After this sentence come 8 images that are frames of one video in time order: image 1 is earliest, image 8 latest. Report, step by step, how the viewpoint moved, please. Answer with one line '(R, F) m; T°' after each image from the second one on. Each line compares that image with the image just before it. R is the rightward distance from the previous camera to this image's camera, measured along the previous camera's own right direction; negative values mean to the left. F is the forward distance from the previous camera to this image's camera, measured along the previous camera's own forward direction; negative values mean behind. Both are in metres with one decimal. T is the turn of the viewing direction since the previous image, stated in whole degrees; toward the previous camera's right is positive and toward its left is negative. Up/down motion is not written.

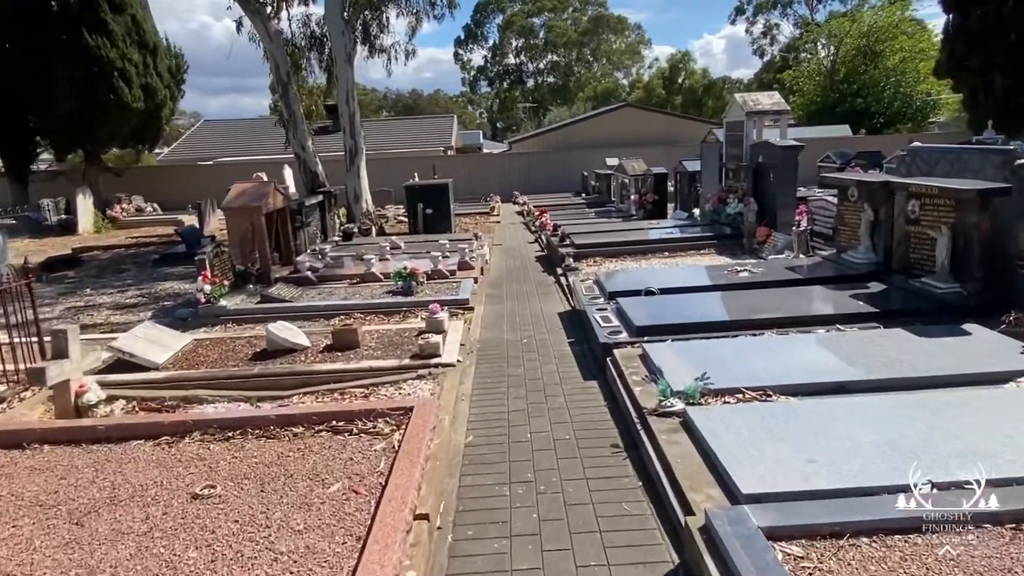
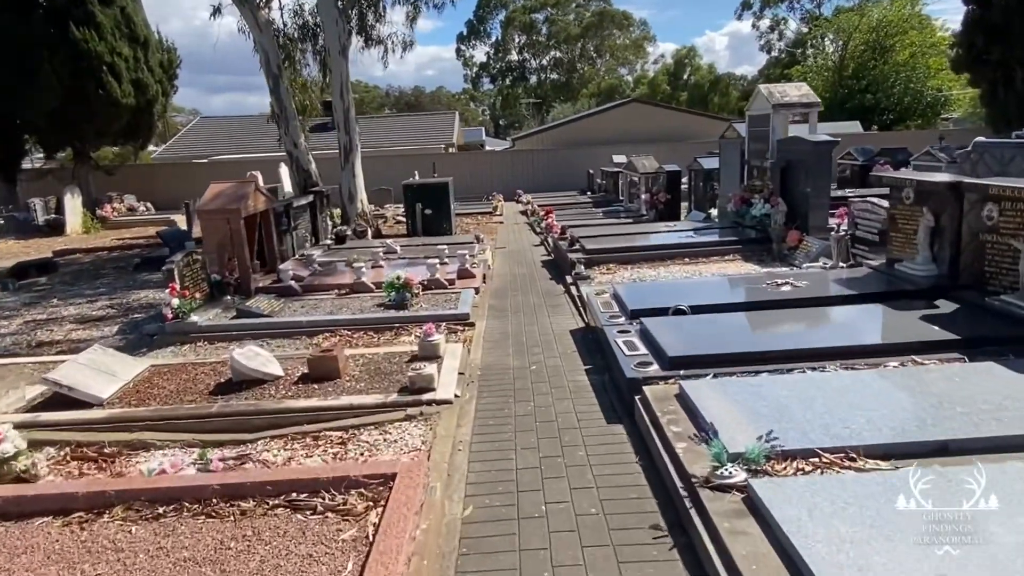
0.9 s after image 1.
(0.0, +1.0) m; 0°
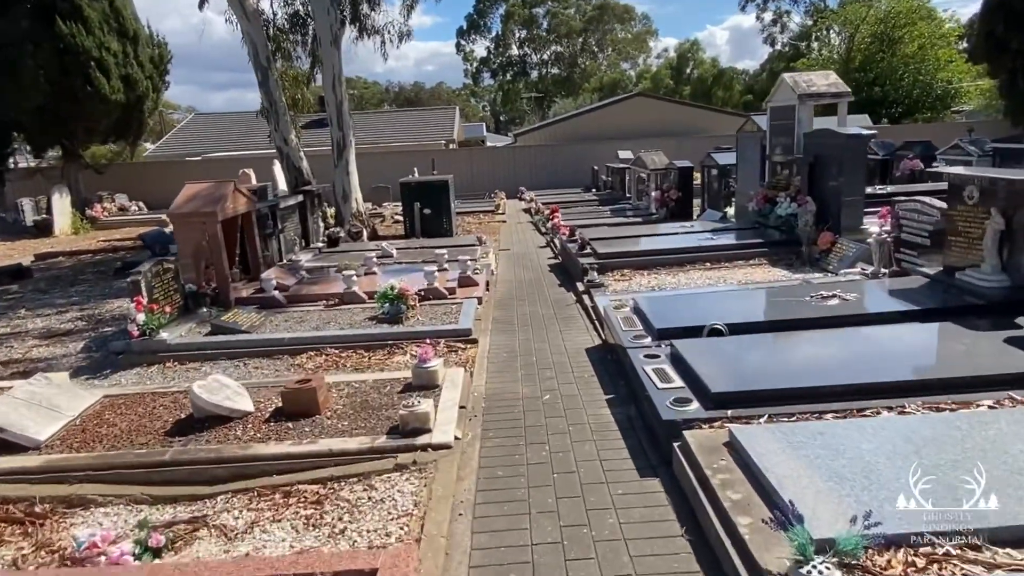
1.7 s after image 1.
(-0.1, +0.8) m; 0°
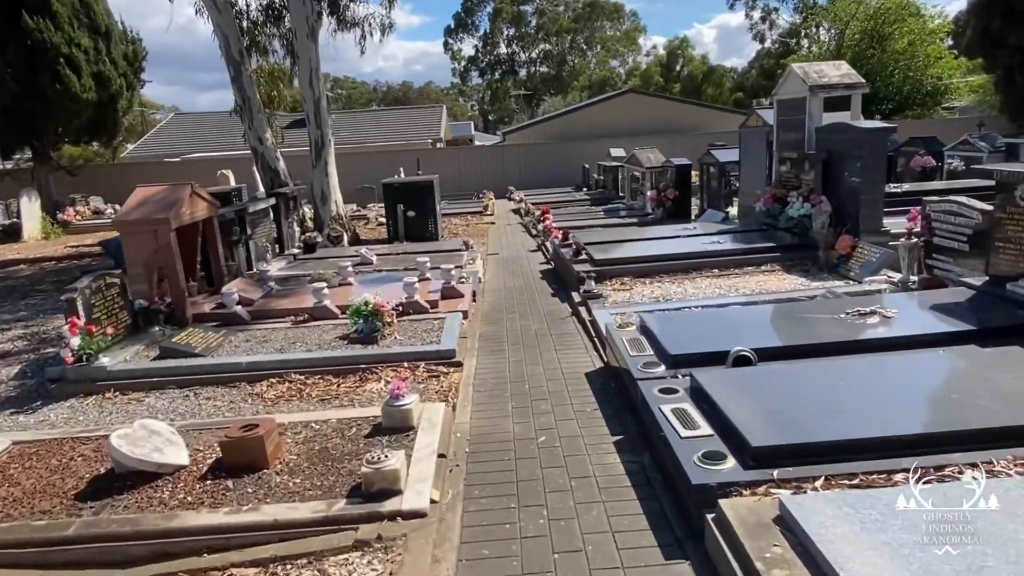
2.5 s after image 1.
(0.0, +0.8) m; +1°
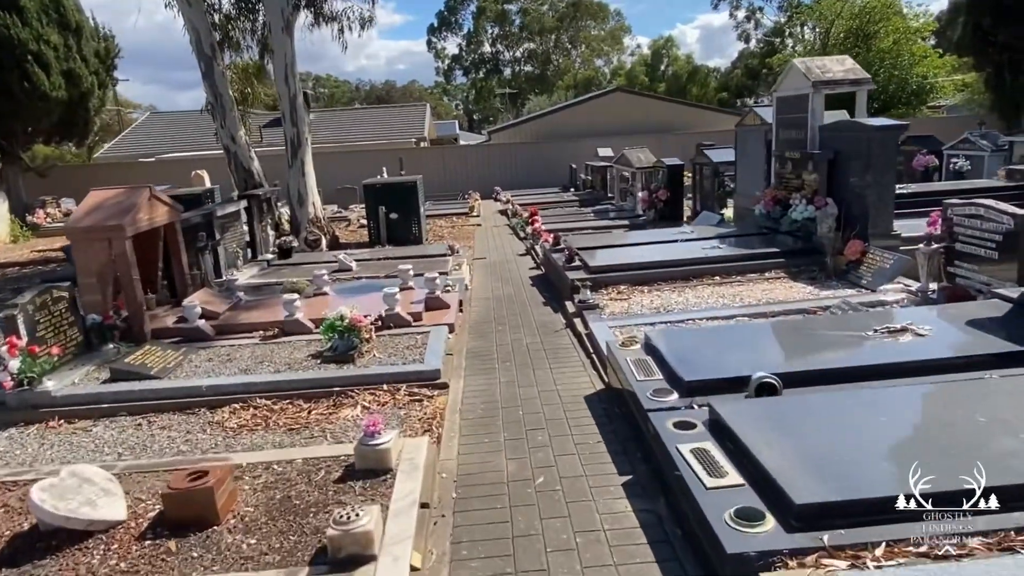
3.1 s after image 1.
(0.0, +0.5) m; +1°
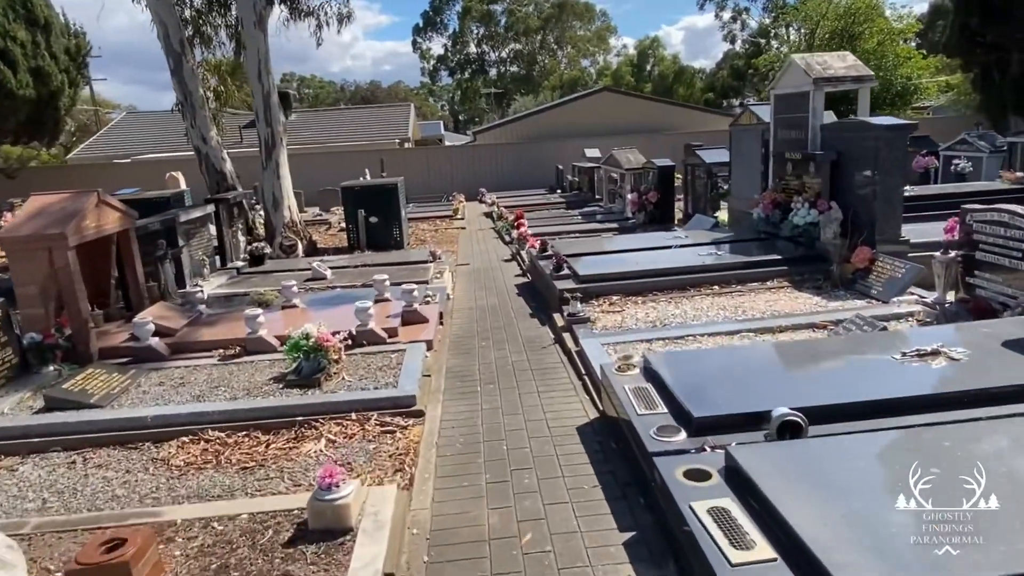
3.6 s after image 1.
(0.0, +0.5) m; +1°
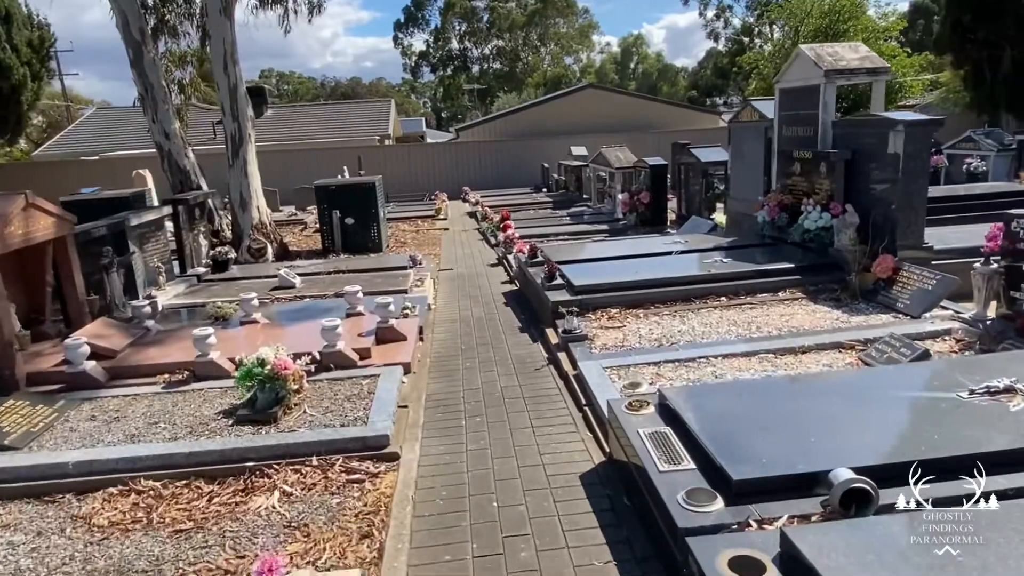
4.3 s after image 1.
(0.0, +0.7) m; +1°
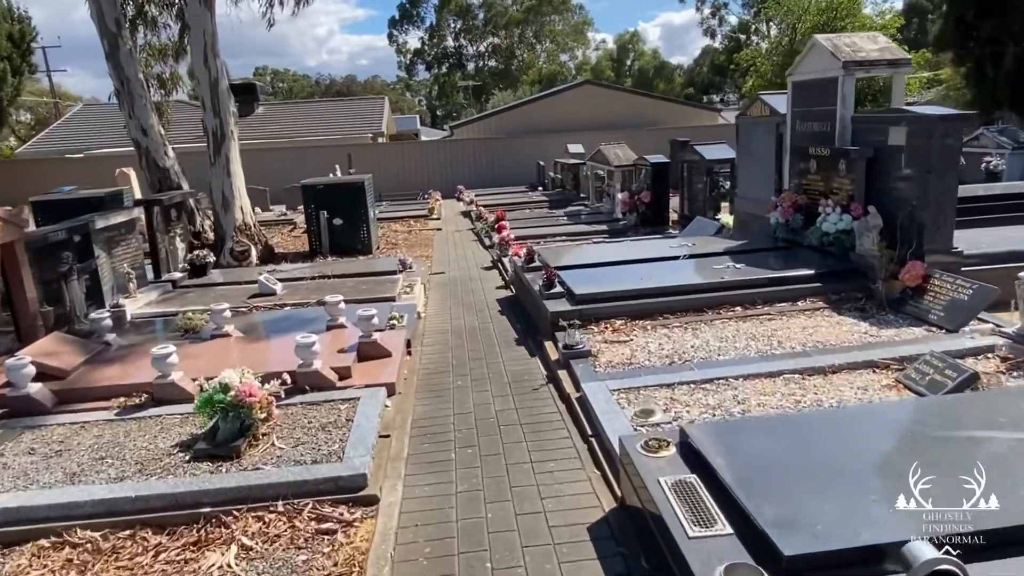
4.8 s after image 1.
(0.0, +0.5) m; 0°
